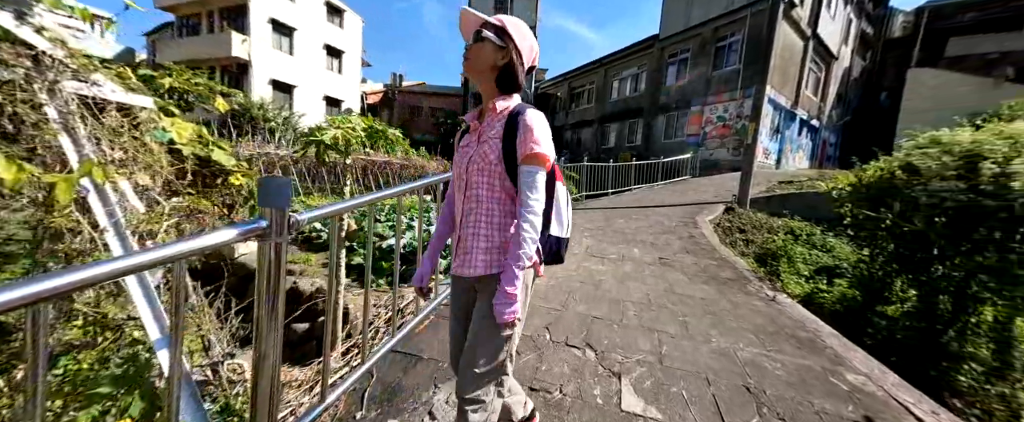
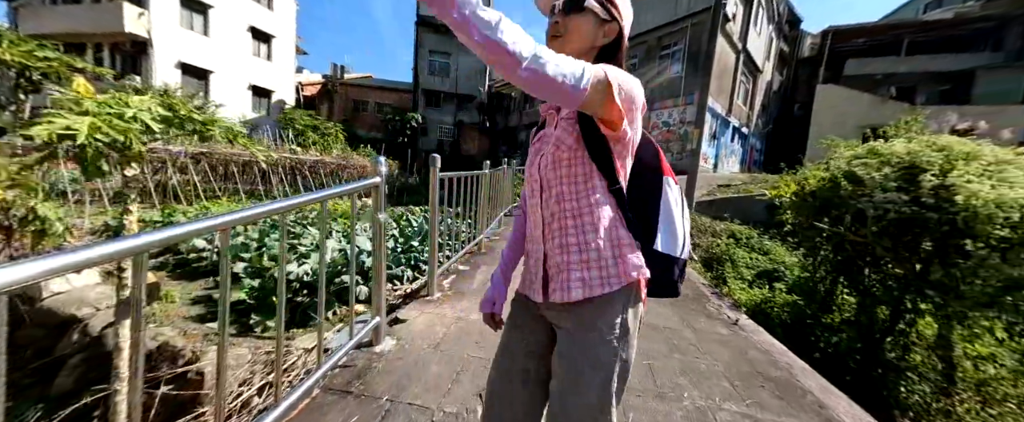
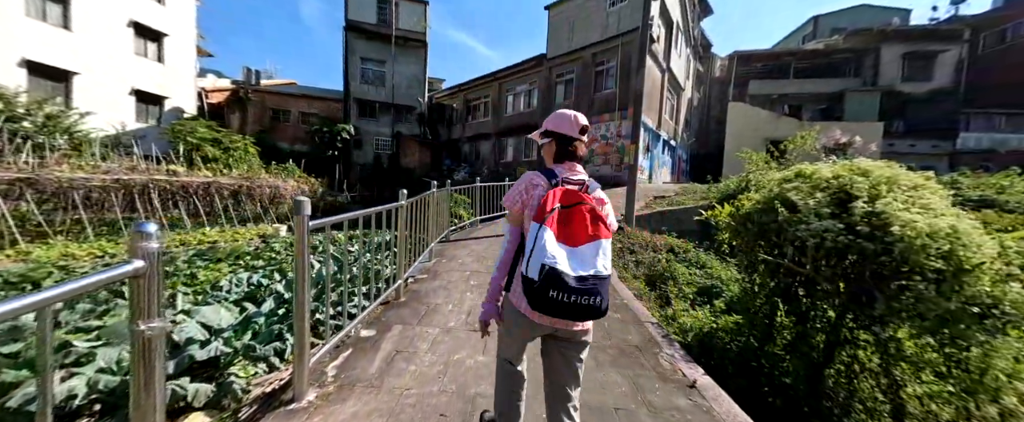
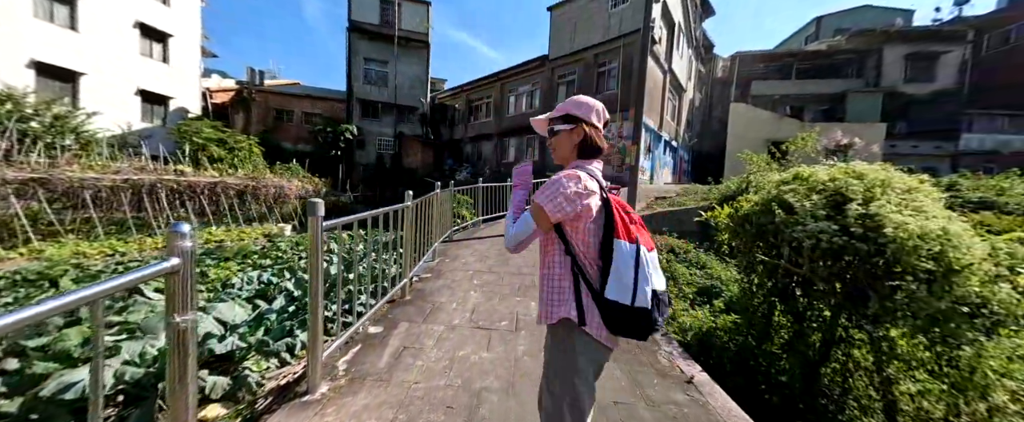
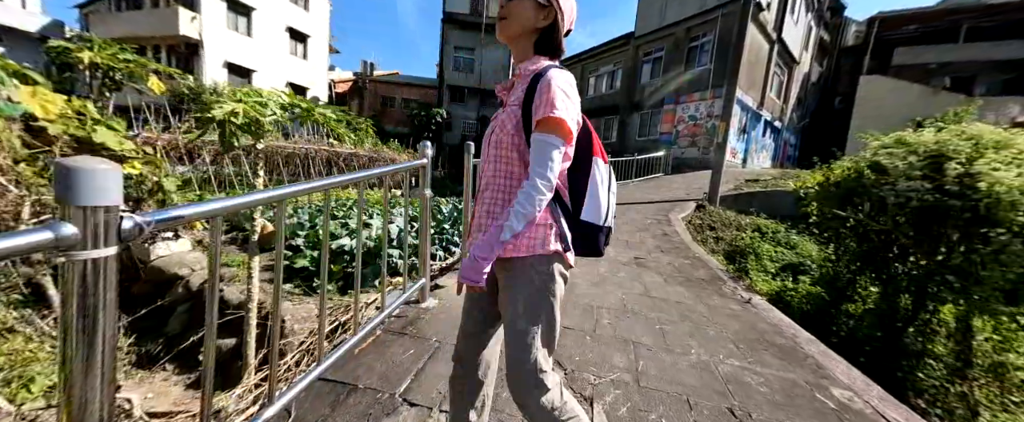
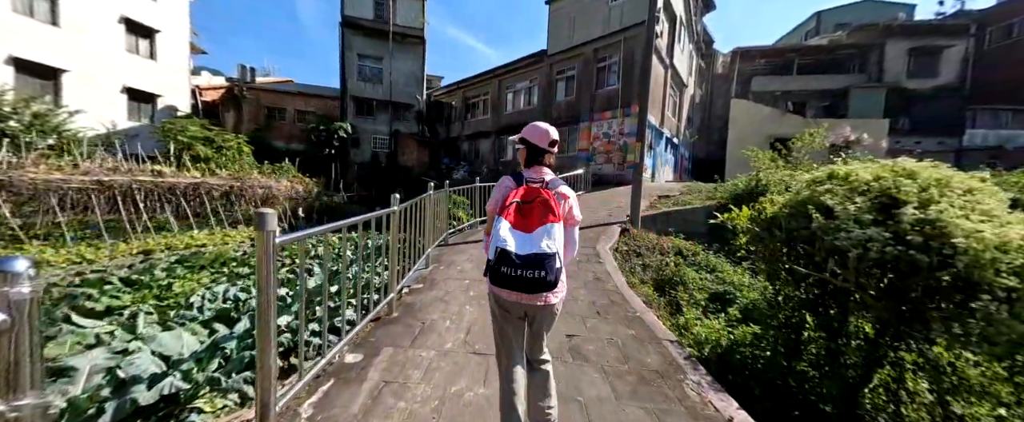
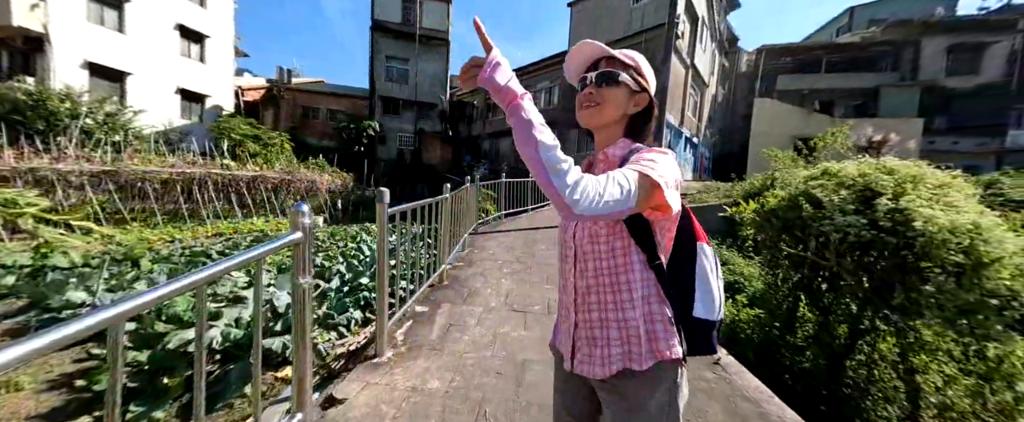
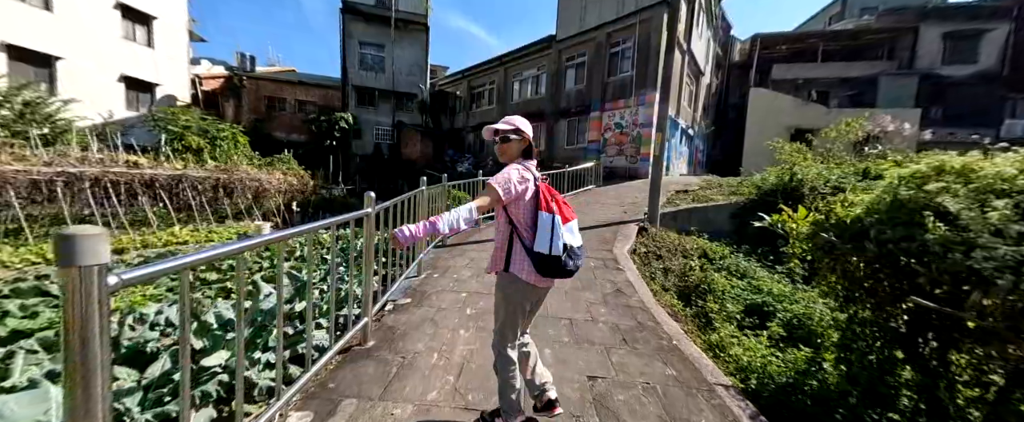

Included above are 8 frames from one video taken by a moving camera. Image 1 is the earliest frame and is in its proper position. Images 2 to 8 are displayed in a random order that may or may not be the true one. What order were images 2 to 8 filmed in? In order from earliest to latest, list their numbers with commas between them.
5, 2, 7, 4, 3, 6, 8
